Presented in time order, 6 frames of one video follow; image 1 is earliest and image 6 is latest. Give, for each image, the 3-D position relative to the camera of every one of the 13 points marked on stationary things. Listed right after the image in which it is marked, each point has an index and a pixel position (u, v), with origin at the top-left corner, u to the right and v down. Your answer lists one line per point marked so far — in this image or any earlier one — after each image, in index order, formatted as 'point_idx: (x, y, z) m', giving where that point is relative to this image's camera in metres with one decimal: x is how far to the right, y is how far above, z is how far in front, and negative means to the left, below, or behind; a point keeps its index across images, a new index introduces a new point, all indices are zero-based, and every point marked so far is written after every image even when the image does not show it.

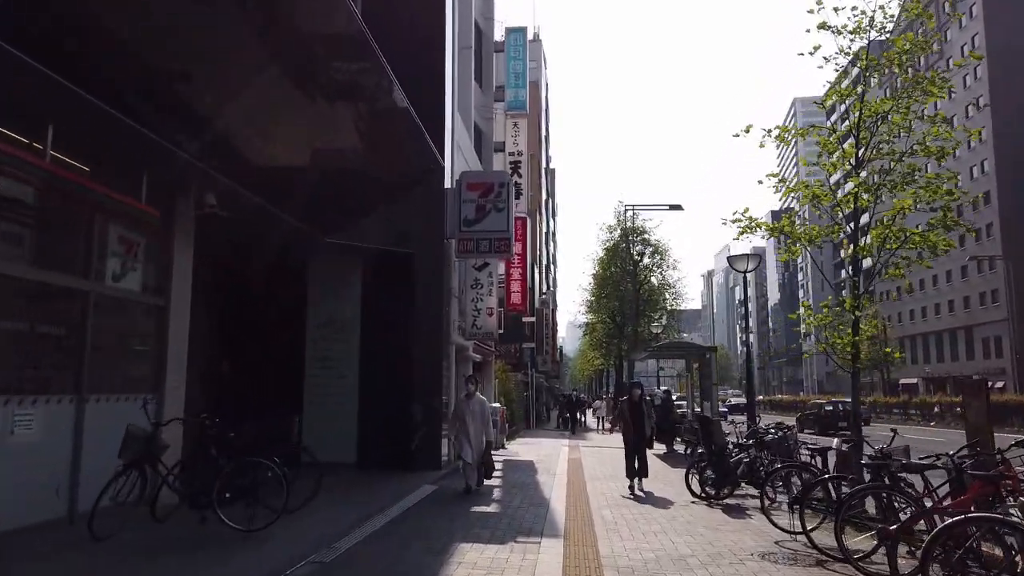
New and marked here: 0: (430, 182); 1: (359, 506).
0: (-1.5, +2.0, +14.5) m
1: (-1.9, -2.7, +9.8) m
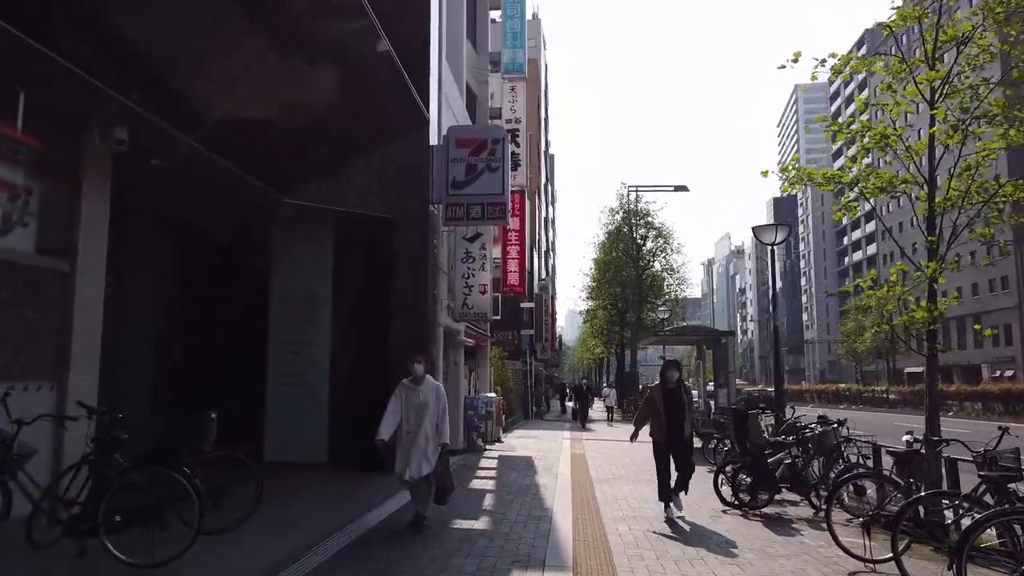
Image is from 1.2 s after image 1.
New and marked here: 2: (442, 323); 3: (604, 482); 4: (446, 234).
0: (-1.6, +2.4, +12.6) m
1: (-2.0, -2.4, +7.9) m
2: (-1.2, -0.6, +13.7) m
3: (+1.4, -3.0, +11.9) m
4: (-1.2, +1.0, +14.0) m
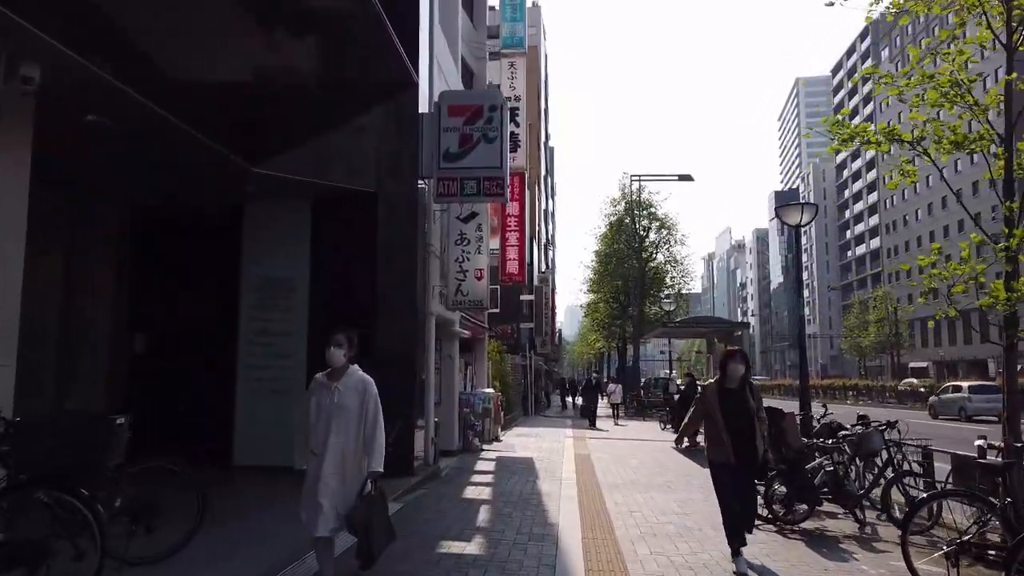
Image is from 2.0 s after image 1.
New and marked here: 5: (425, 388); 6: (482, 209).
0: (-1.6, +2.6, +11.2) m
1: (-2.0, -2.2, +6.6) m
2: (-1.3, -0.4, +12.4) m
3: (+1.4, -2.8, +10.7) m
4: (-1.2, +1.2, +12.6) m
5: (-1.4, -1.6, +12.5) m
6: (-0.5, +1.3, +13.1) m
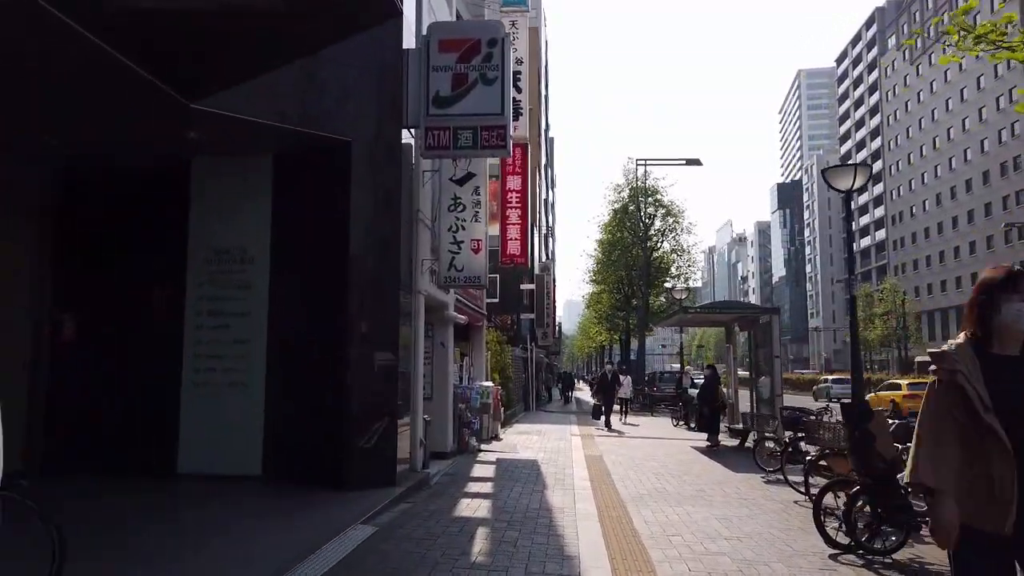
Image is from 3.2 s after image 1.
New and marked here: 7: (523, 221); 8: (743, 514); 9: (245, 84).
0: (-1.6, +3.0, +9.3) m
1: (-1.9, -1.9, +4.7) m
2: (-1.2, 0.0, +10.5) m
3: (+1.4, -2.4, +8.8) m
4: (-1.2, +1.6, +10.7) m
5: (-1.3, -1.2, +10.6) m
6: (-0.5, +1.7, +11.2) m
7: (+0.3, +1.6, +18.8) m
8: (+2.5, -2.5, +8.5) m
9: (-2.8, +2.1, +8.0) m
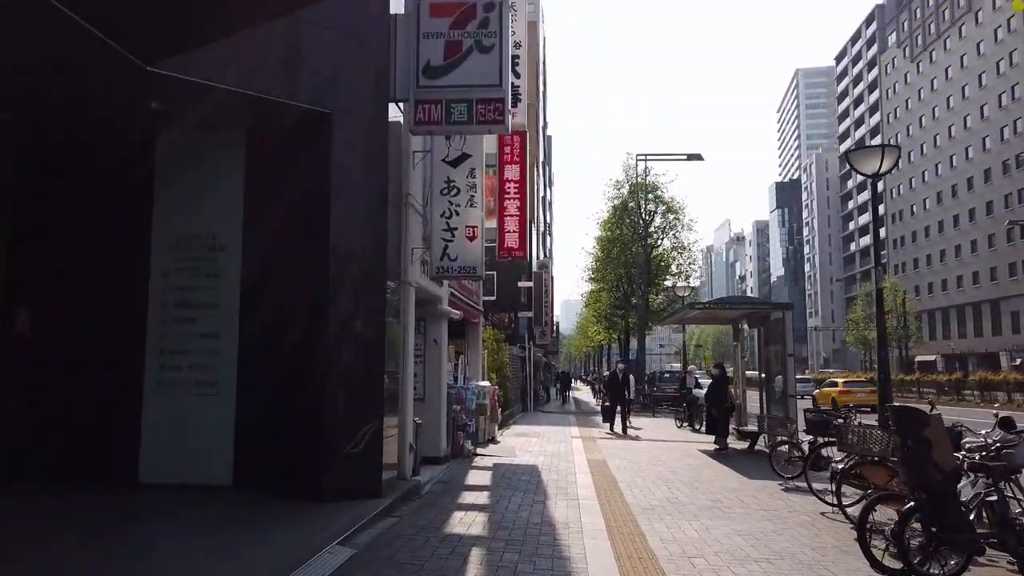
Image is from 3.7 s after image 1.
0: (-1.6, +3.1, +8.4) m
1: (-1.9, -1.7, +3.8) m
2: (-1.2, +0.1, +9.6) m
3: (+1.4, -2.3, +7.9) m
4: (-1.2, +1.7, +9.8) m
5: (-1.4, -1.1, +9.7) m
6: (-0.5, +1.8, +10.3) m
7: (+0.2, +1.7, +17.9) m
8: (+2.5, -2.4, +7.6) m
9: (-2.8, +2.2, +7.1) m
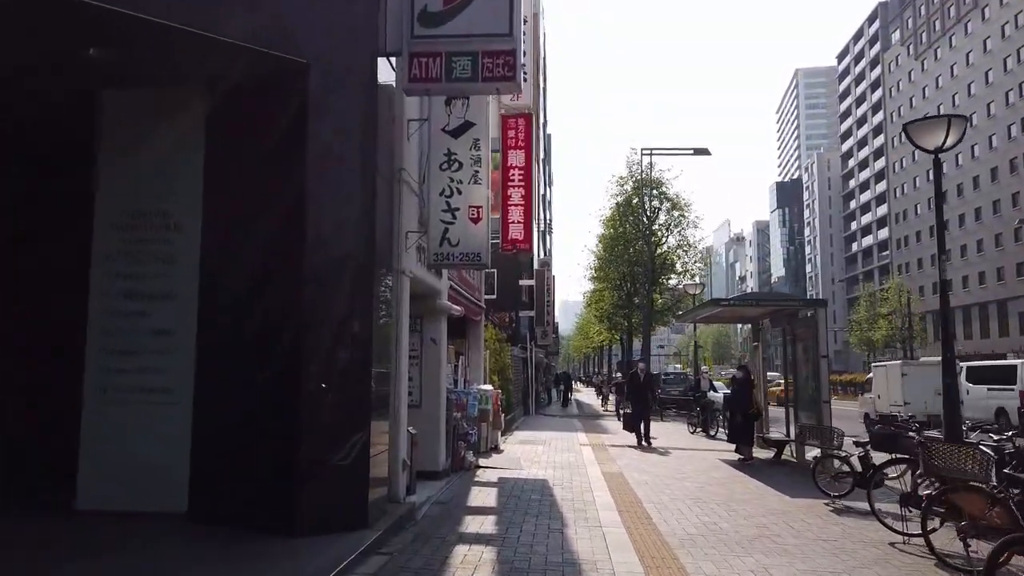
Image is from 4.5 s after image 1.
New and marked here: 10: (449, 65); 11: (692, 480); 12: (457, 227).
0: (-1.5, +3.2, +7.1) m
1: (-1.8, -1.6, +2.4) m
2: (-1.1, +0.2, +8.3) m
3: (+1.5, -2.2, +6.6) m
4: (-1.1, +1.8, +8.5) m
5: (-1.3, -1.0, +8.3) m
6: (-0.4, +1.9, +9.0) m
7: (+0.3, +1.8, +16.6) m
8: (+2.6, -2.3, +6.3) m
9: (-2.6, +2.3, +5.8) m
10: (-0.6, +2.1, +7.4) m
11: (+2.6, -2.7, +11.2) m
12: (-0.6, +0.7, +8.7) m
